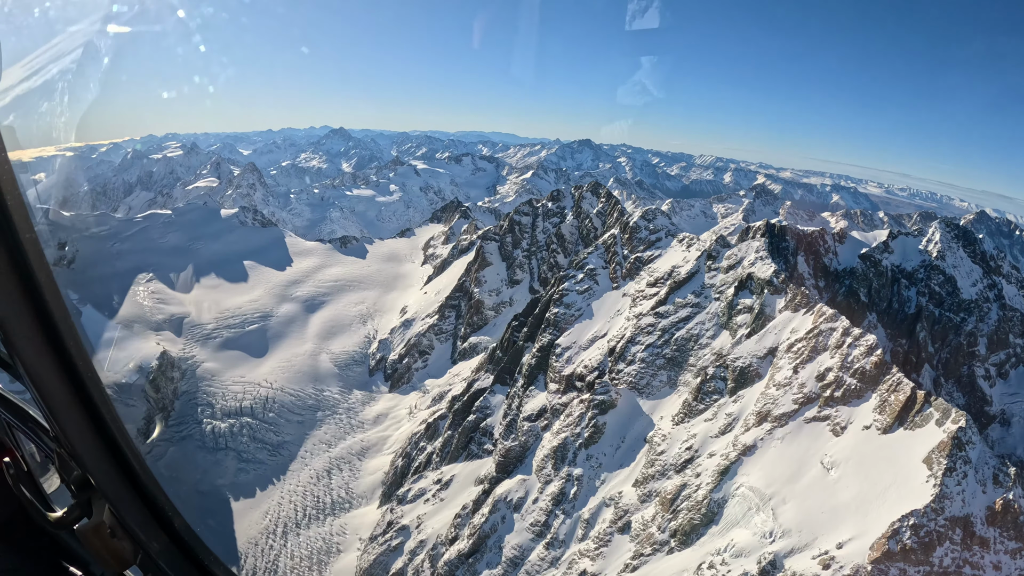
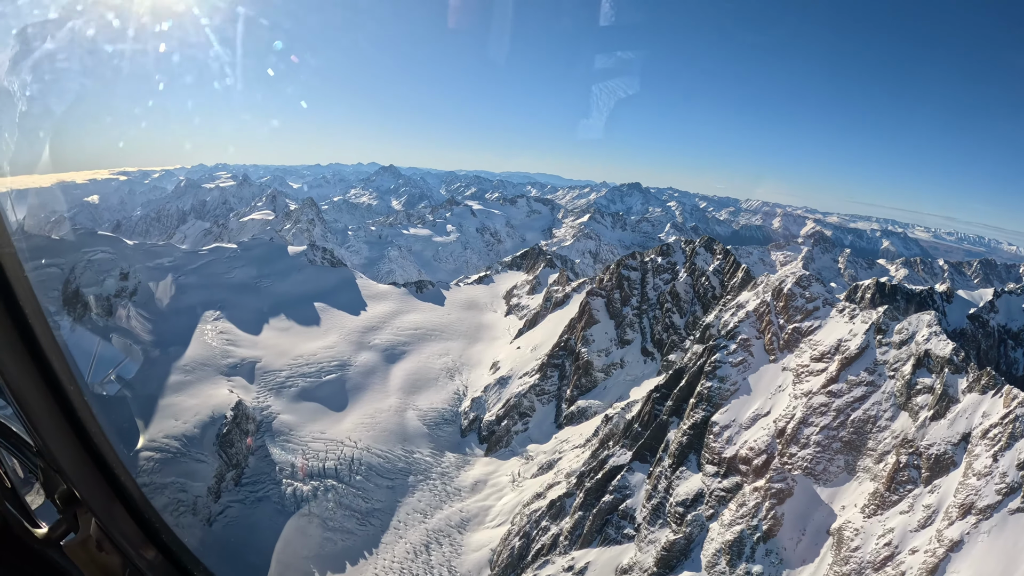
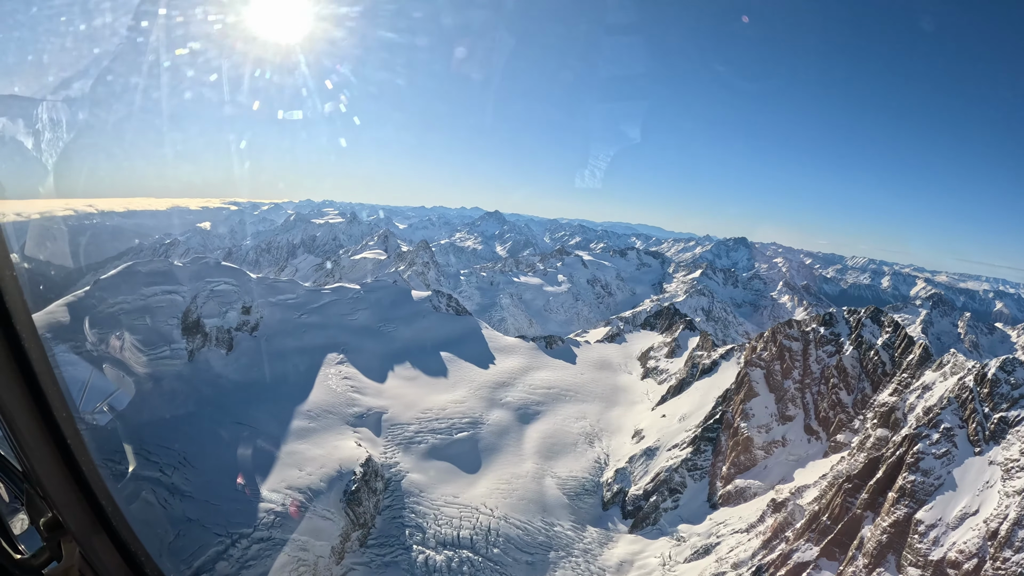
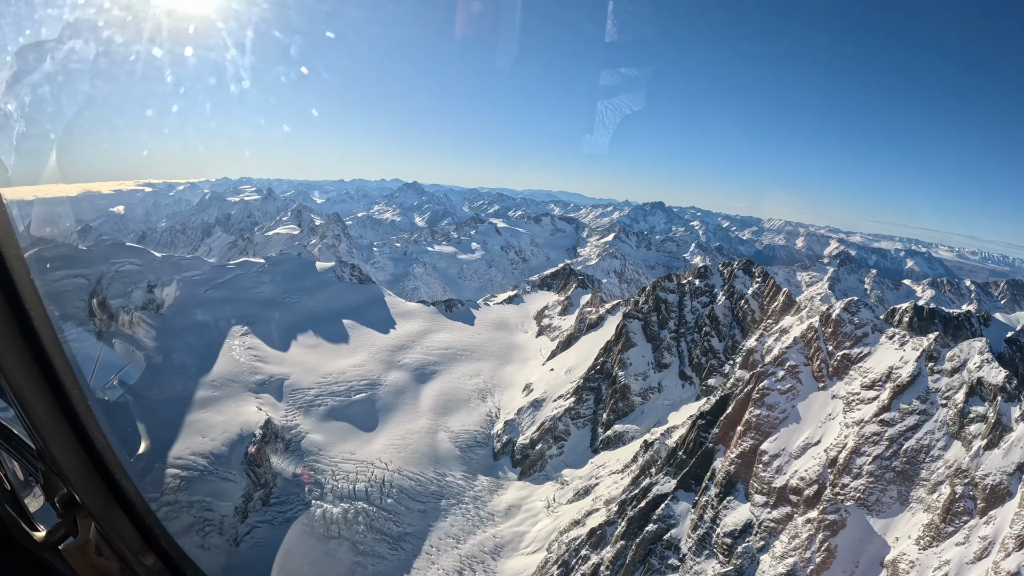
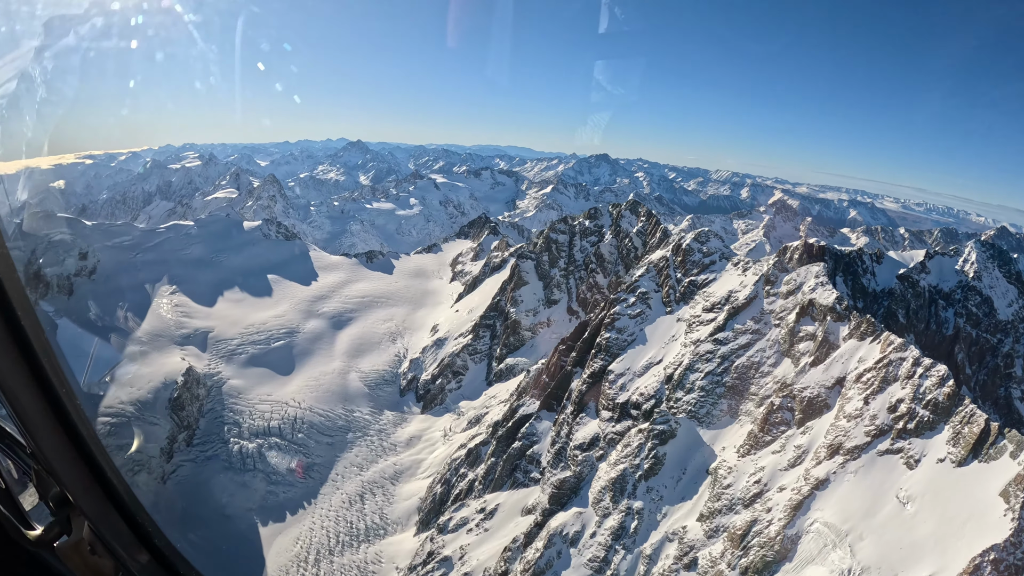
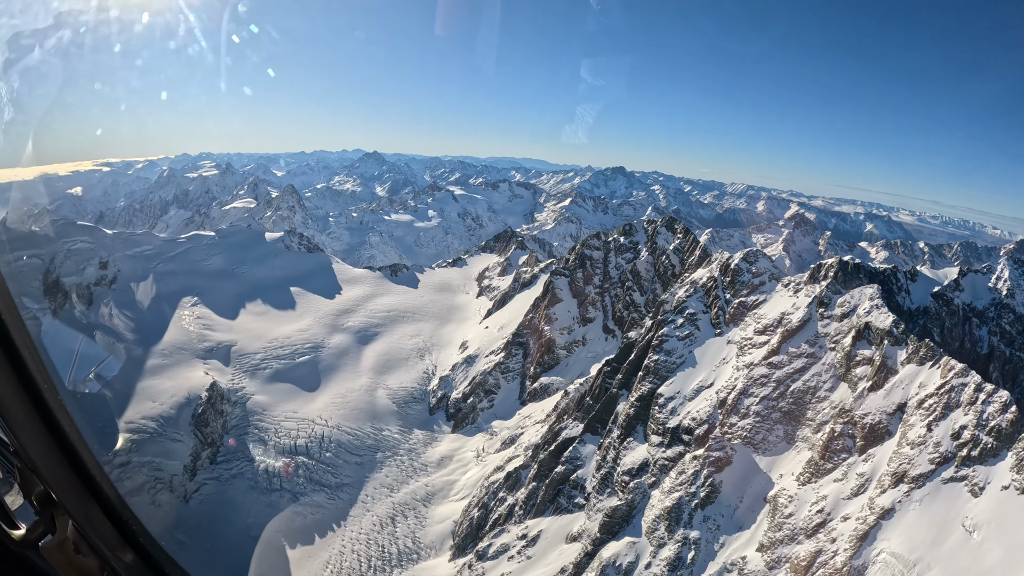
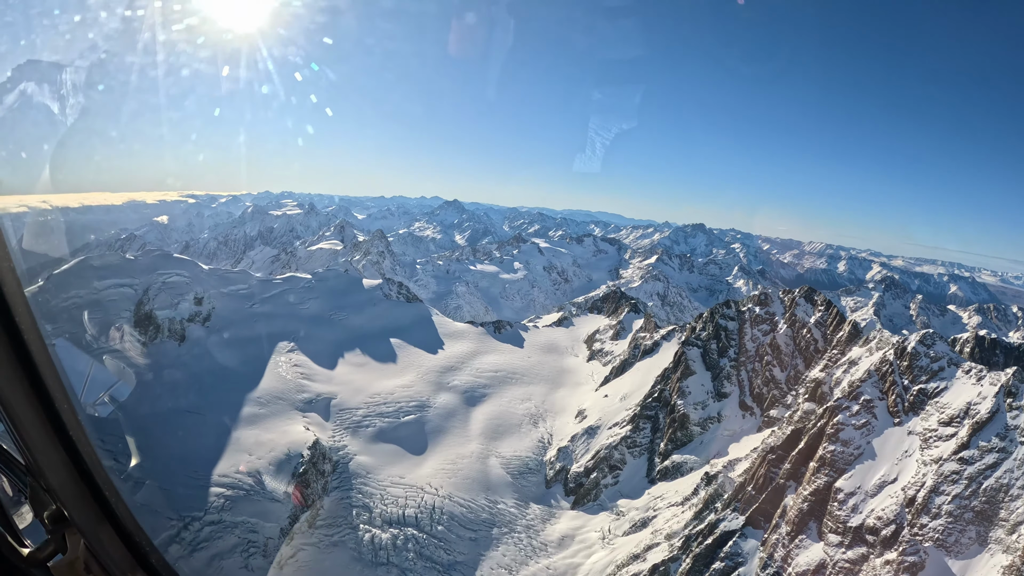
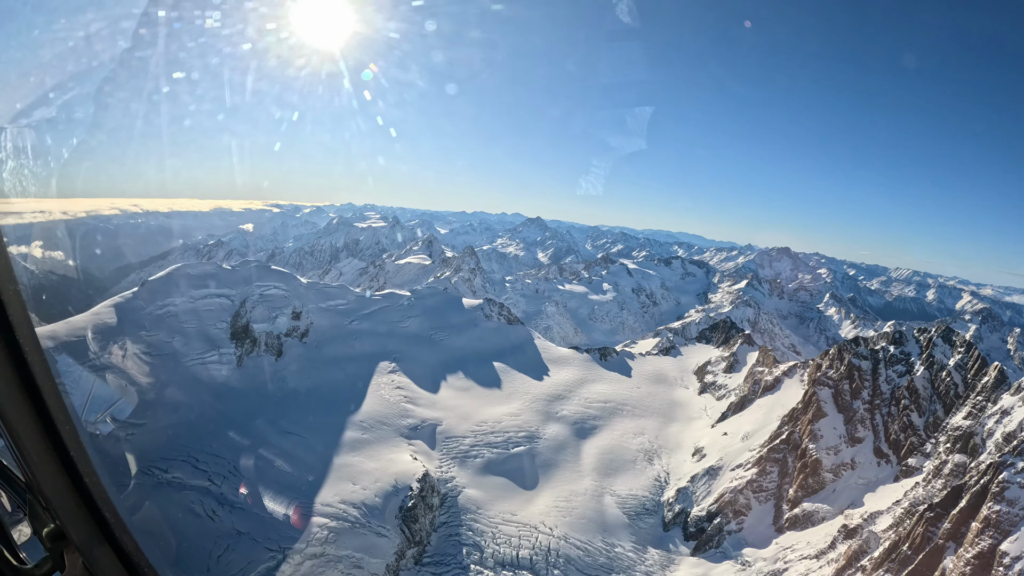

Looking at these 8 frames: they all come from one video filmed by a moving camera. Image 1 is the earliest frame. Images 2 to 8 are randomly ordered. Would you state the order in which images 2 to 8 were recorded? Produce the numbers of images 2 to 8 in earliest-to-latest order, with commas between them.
5, 6, 2, 4, 7, 3, 8
